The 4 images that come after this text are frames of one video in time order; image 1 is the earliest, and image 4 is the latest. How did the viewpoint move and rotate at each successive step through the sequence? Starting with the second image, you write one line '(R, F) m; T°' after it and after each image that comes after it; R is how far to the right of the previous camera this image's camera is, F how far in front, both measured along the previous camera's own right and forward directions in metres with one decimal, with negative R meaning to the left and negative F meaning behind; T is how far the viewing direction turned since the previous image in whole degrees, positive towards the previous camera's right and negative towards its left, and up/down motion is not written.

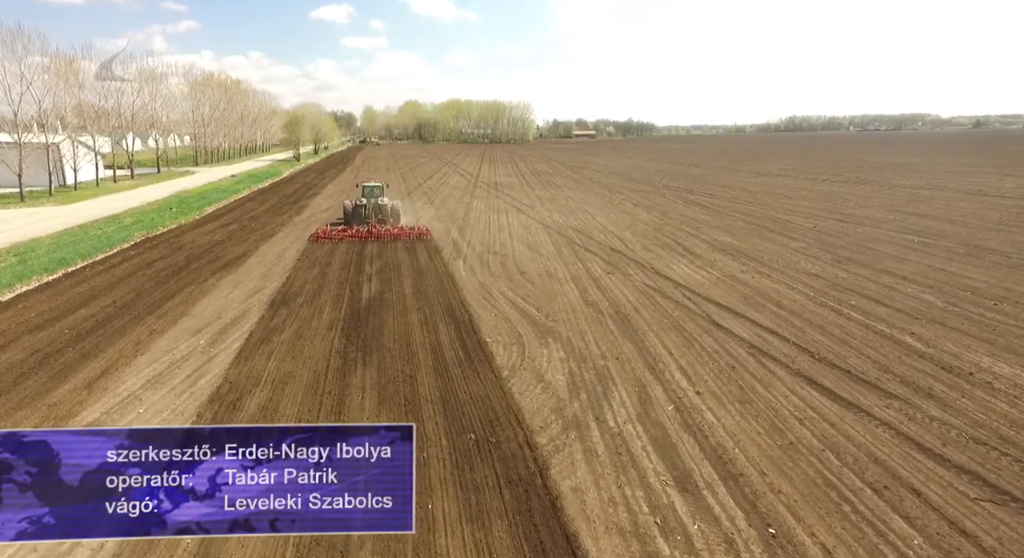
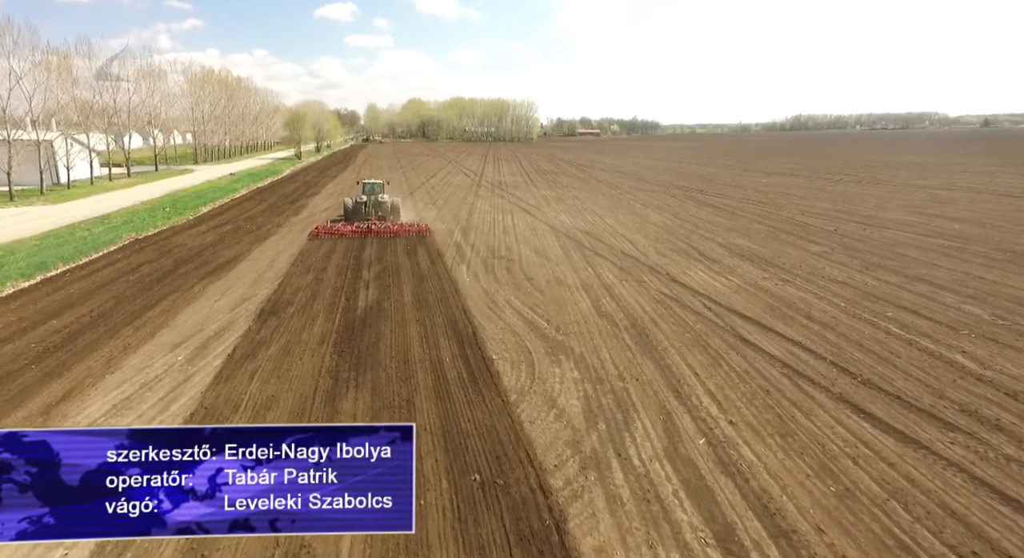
(-0.1, +0.8) m; 0°
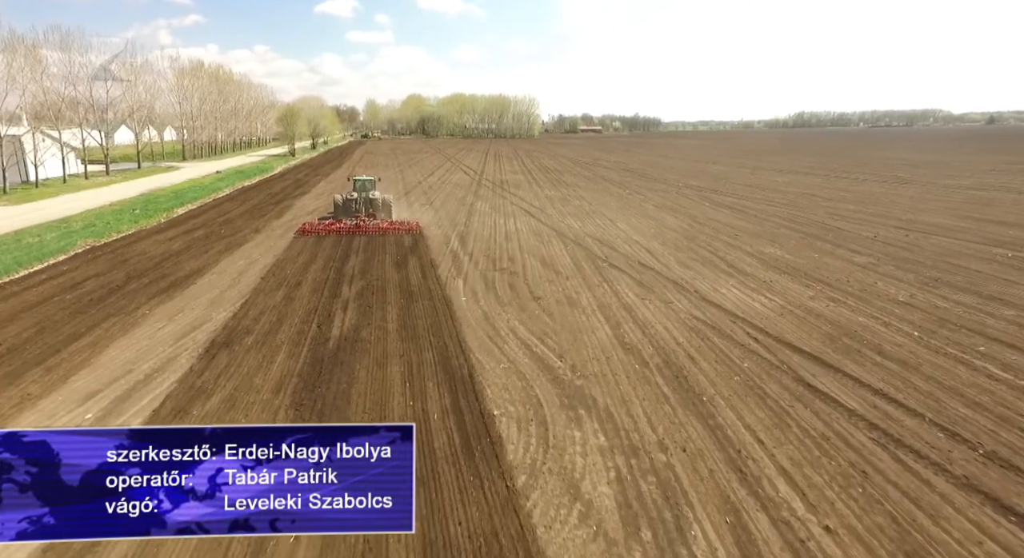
(-0.1, +1.8) m; 0°
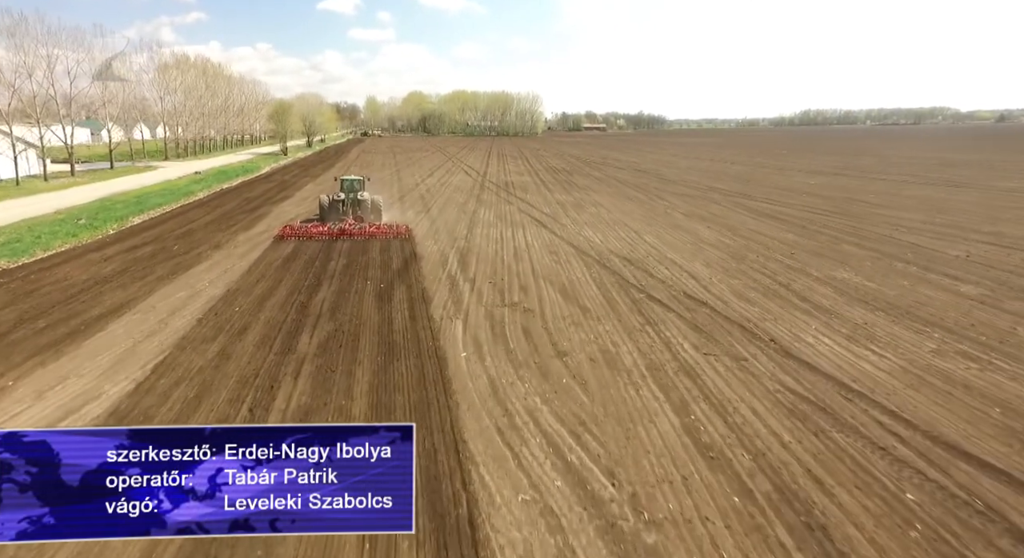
(-0.2, +2.9) m; 0°
